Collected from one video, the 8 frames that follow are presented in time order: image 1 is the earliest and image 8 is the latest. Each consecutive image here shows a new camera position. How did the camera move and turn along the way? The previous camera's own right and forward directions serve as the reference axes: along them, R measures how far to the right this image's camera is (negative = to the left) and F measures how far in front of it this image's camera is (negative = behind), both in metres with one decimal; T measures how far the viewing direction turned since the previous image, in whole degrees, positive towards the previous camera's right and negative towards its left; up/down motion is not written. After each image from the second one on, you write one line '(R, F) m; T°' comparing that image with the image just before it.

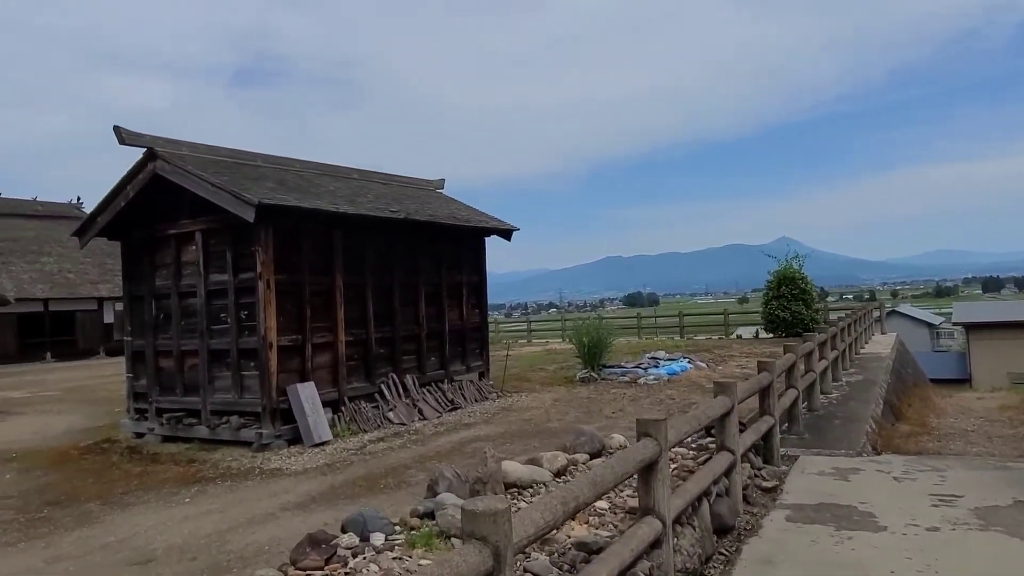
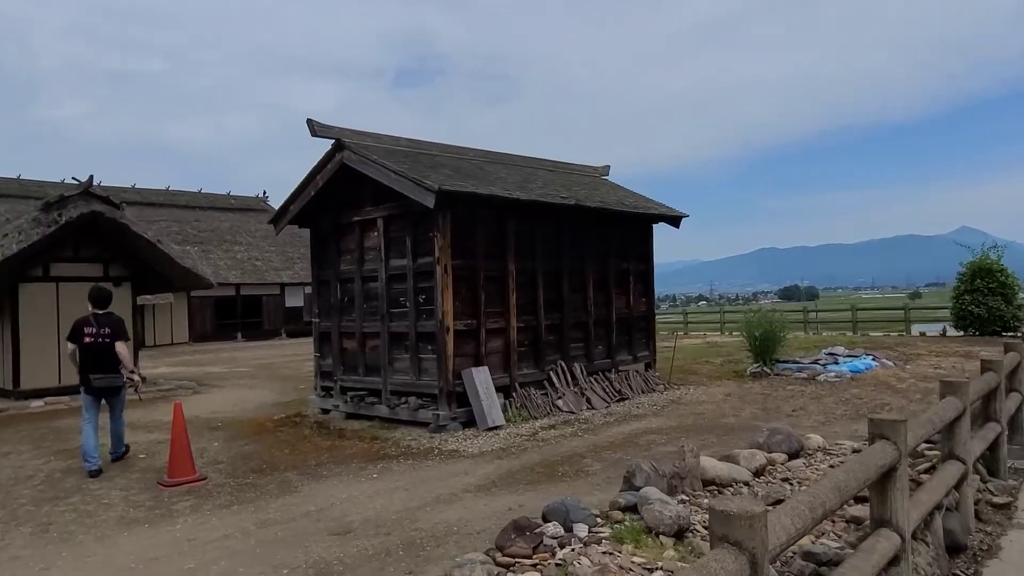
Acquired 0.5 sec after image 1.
(-0.3, +0.1) m; -12°
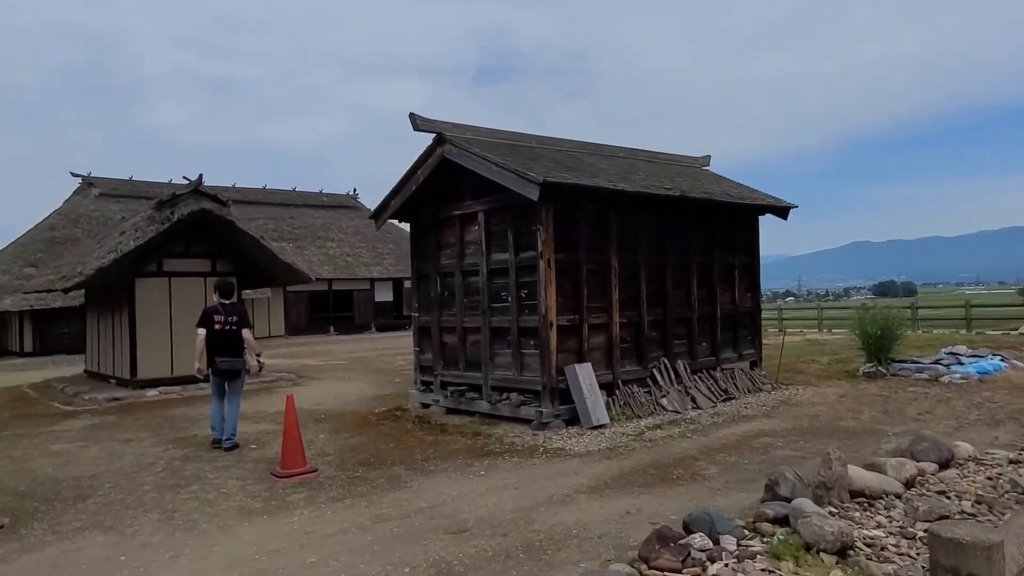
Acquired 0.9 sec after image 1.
(-0.2, +0.2) m; -6°
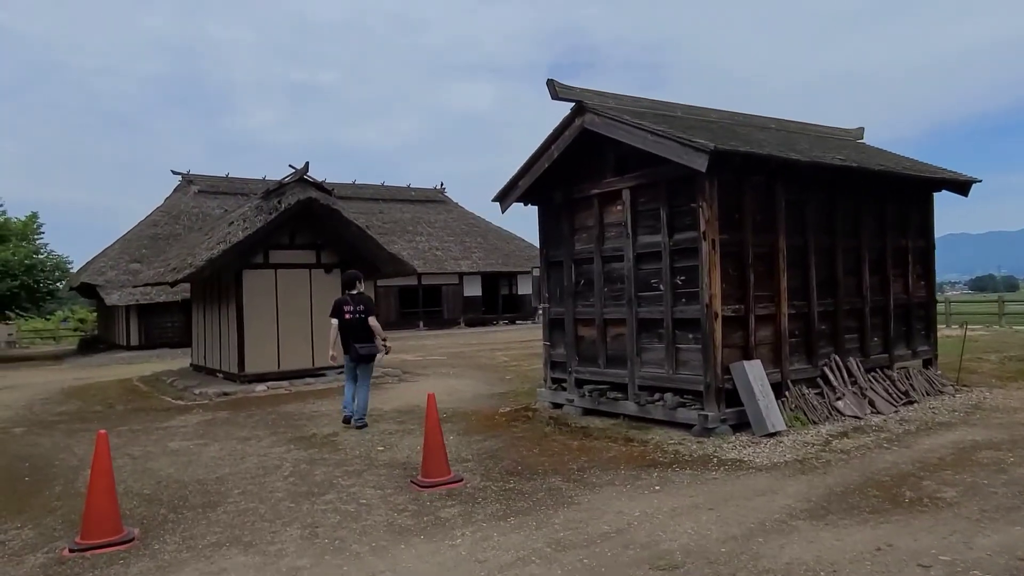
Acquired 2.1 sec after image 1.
(-0.8, +0.8) m; -6°
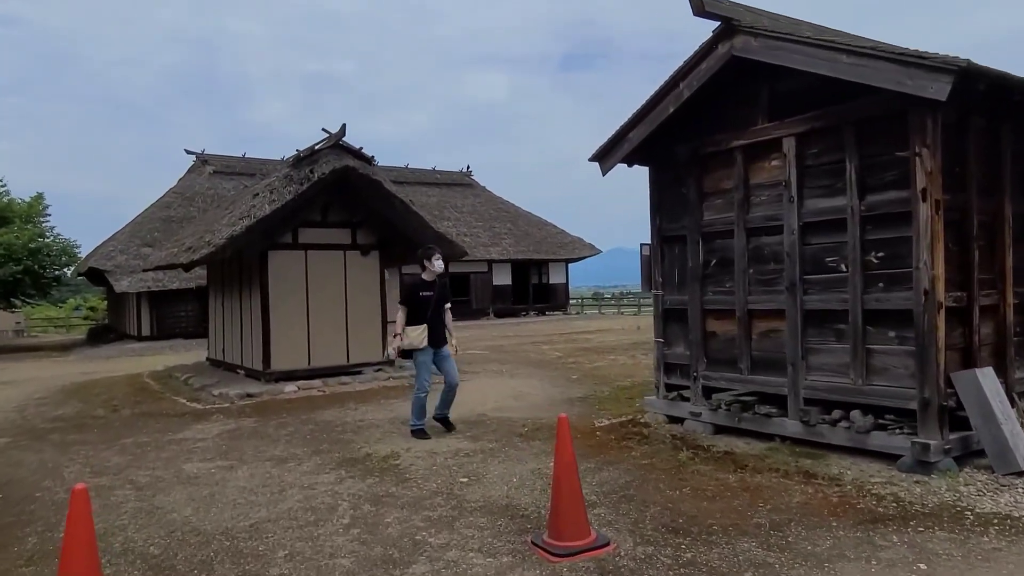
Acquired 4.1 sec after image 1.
(-0.8, +1.8) m; -1°
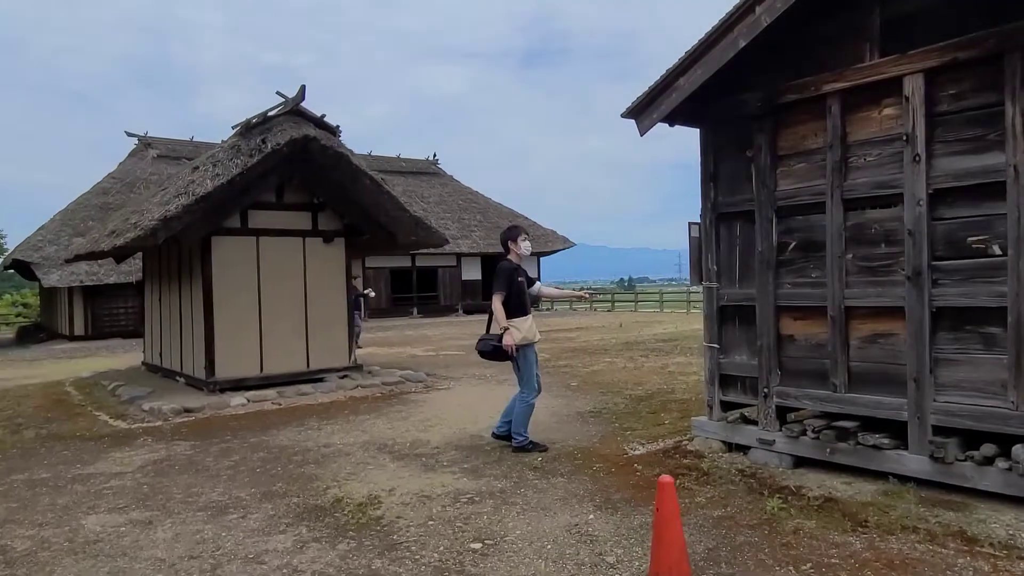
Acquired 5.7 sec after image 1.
(-0.4, +1.5) m; +3°
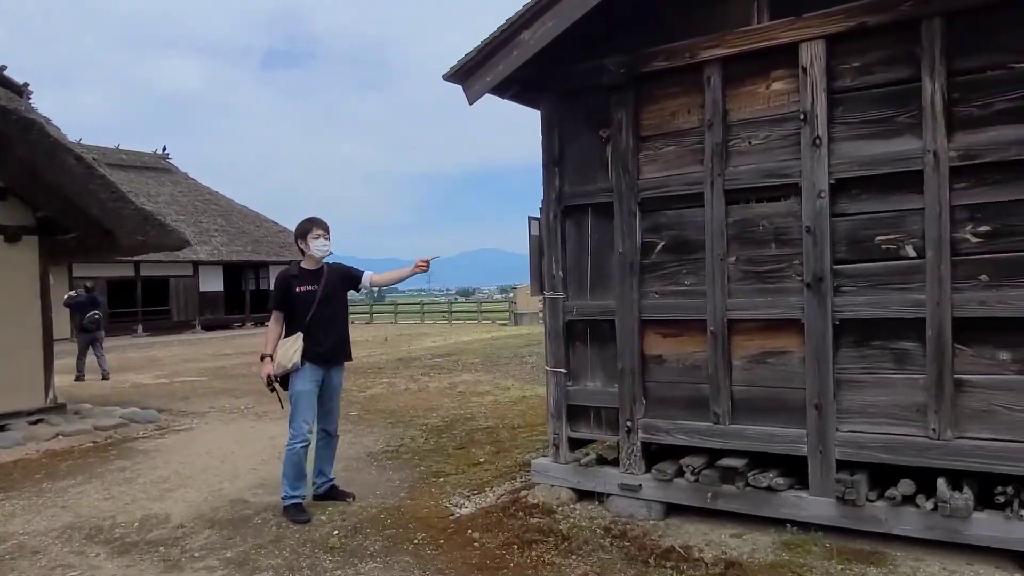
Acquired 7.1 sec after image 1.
(-0.2, +1.3) m; +20°
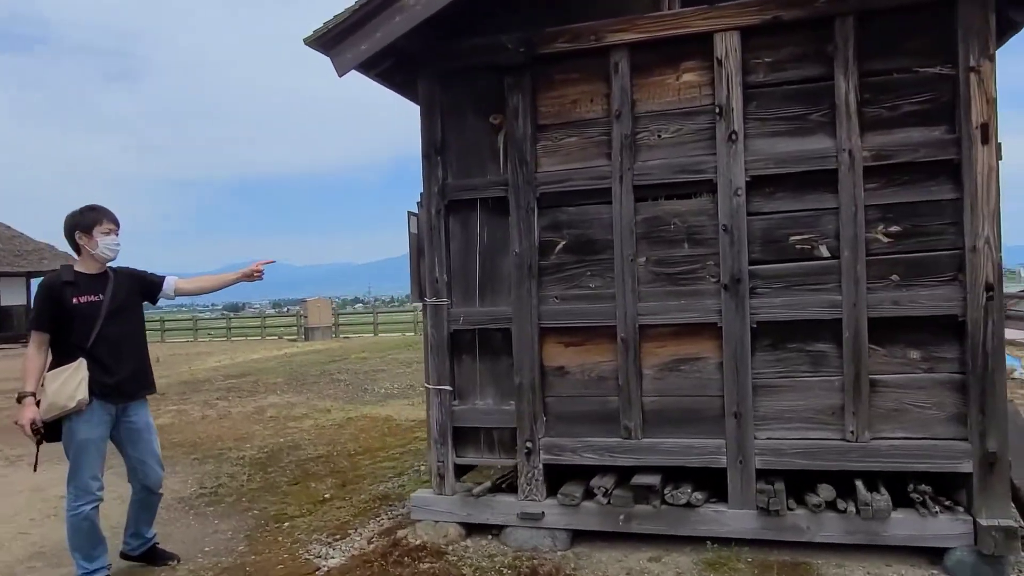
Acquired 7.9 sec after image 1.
(-0.5, +0.6) m; +17°
